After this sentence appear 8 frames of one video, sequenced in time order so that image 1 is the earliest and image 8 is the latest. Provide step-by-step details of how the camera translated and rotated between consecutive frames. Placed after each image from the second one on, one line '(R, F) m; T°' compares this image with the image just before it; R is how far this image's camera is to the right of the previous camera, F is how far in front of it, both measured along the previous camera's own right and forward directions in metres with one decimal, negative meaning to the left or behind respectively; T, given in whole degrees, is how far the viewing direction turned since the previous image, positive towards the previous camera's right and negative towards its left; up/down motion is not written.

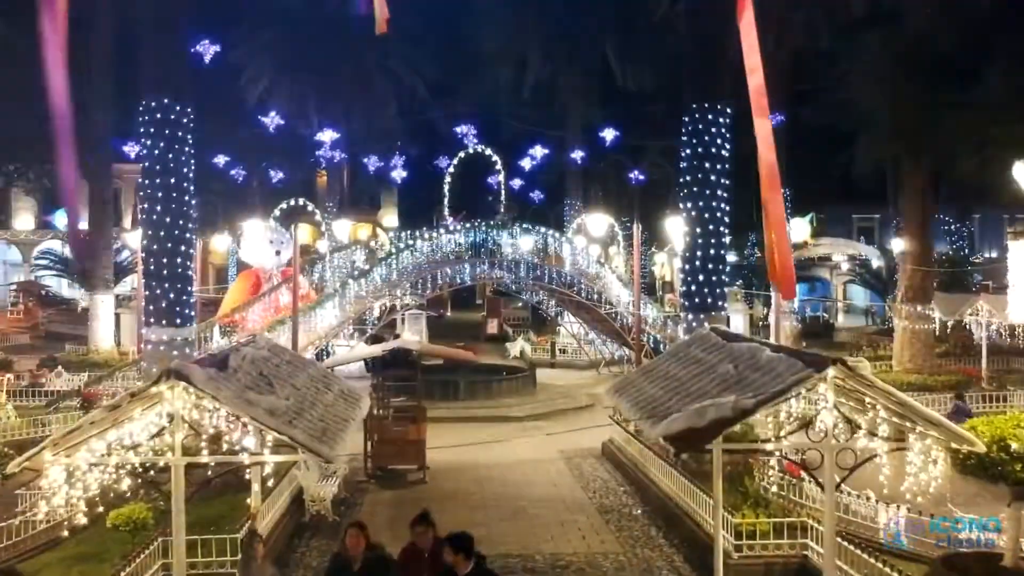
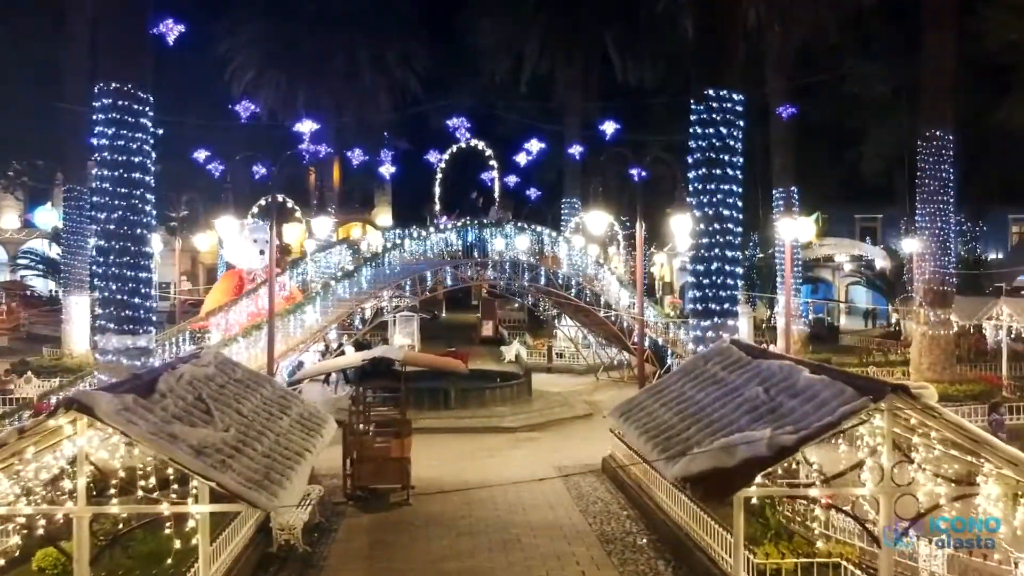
(+0.1, +1.3) m; 0°
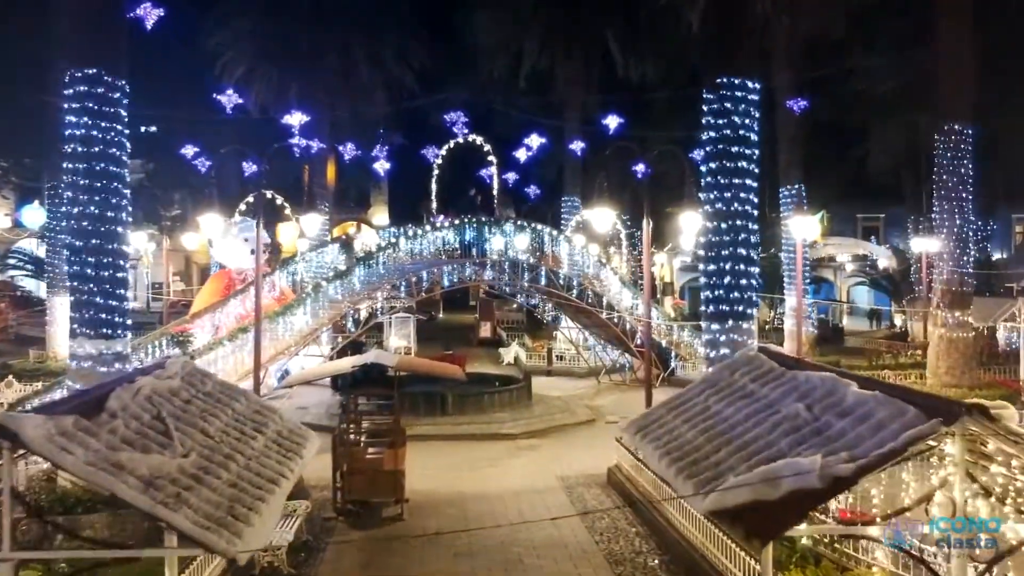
(0.0, +0.9) m; 0°
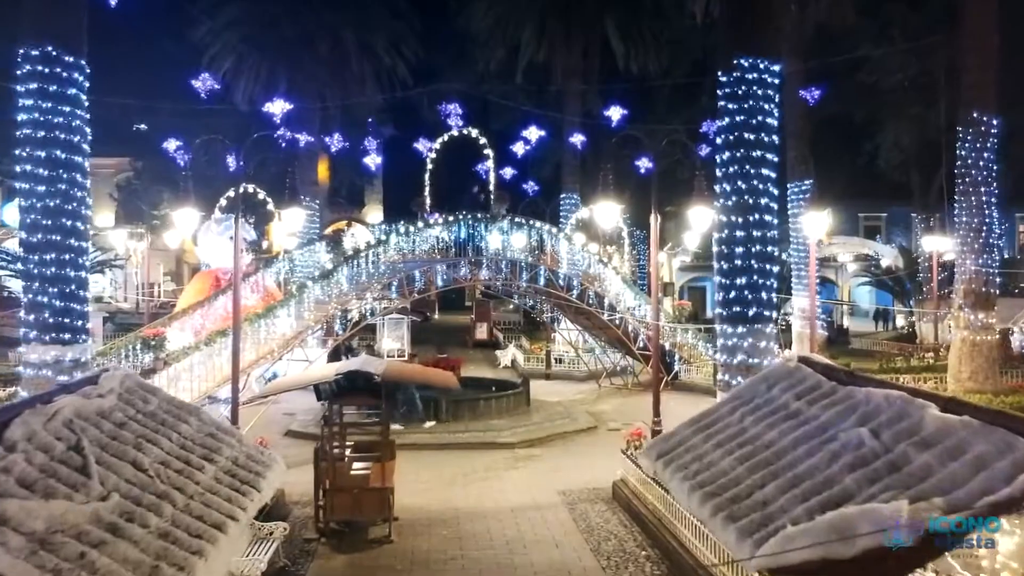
(0.0, +1.1) m; 0°
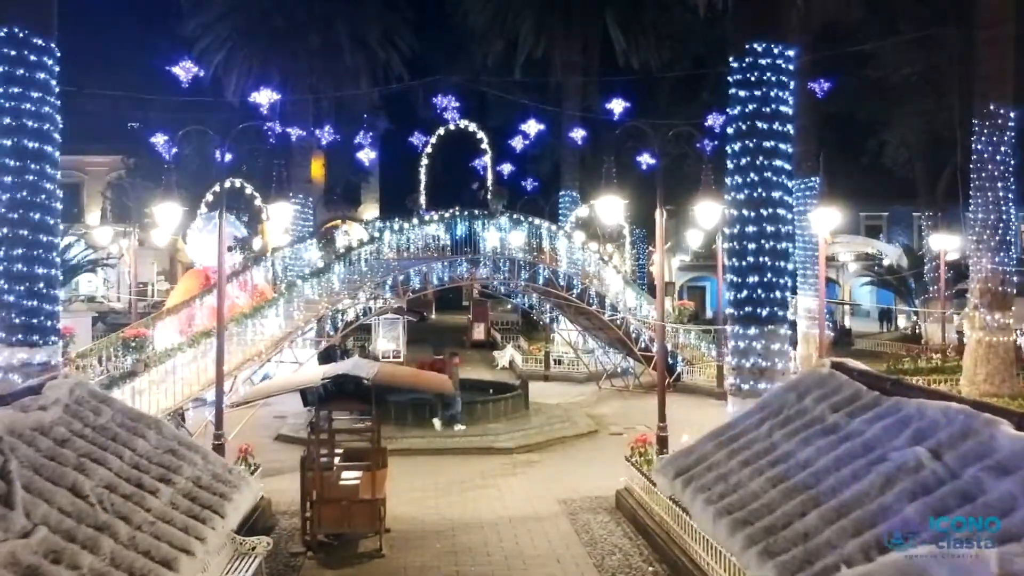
(0.0, +0.7) m; 0°
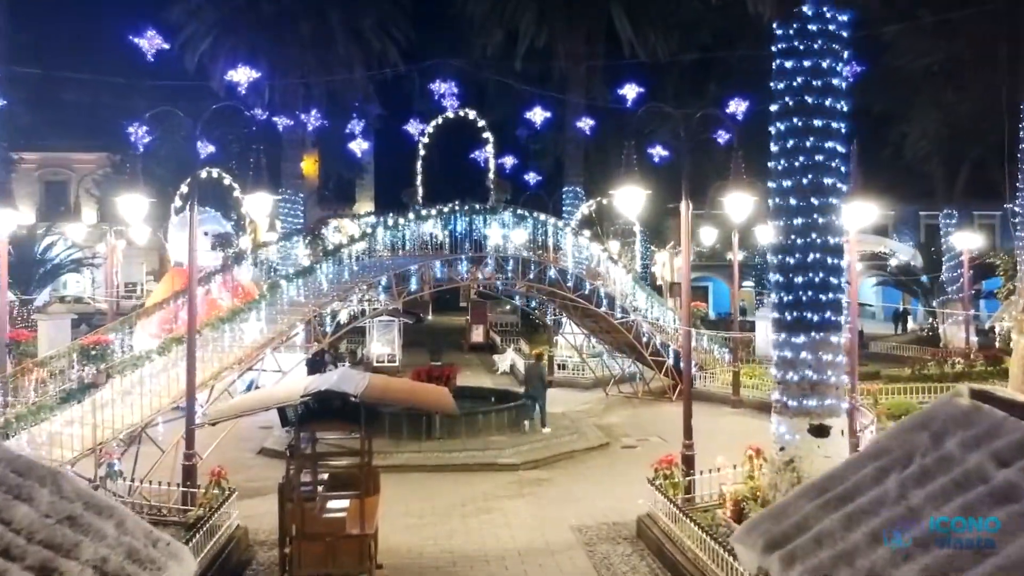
(-0.2, +1.5) m; 0°
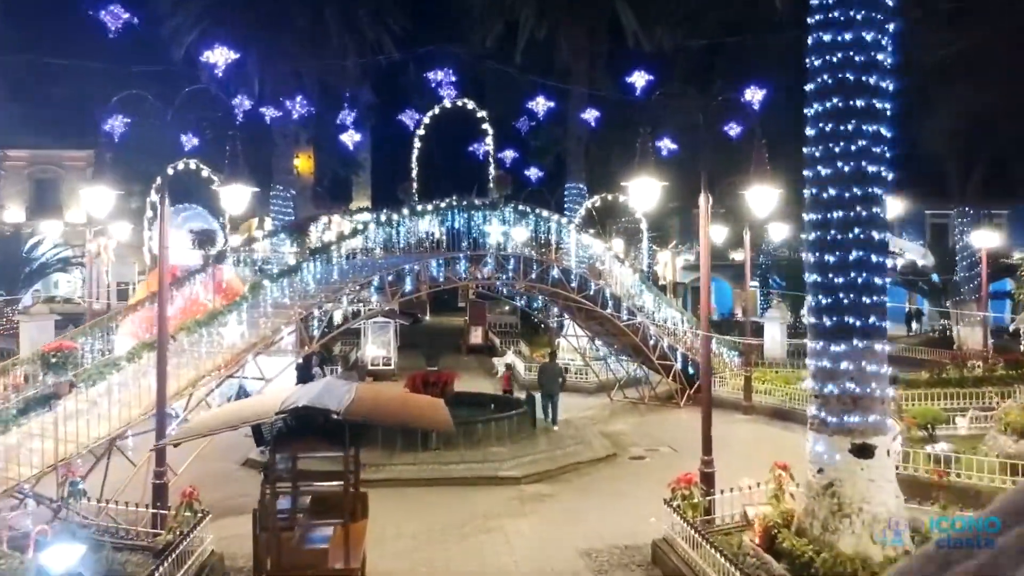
(-0.1, +1.1) m; 0°
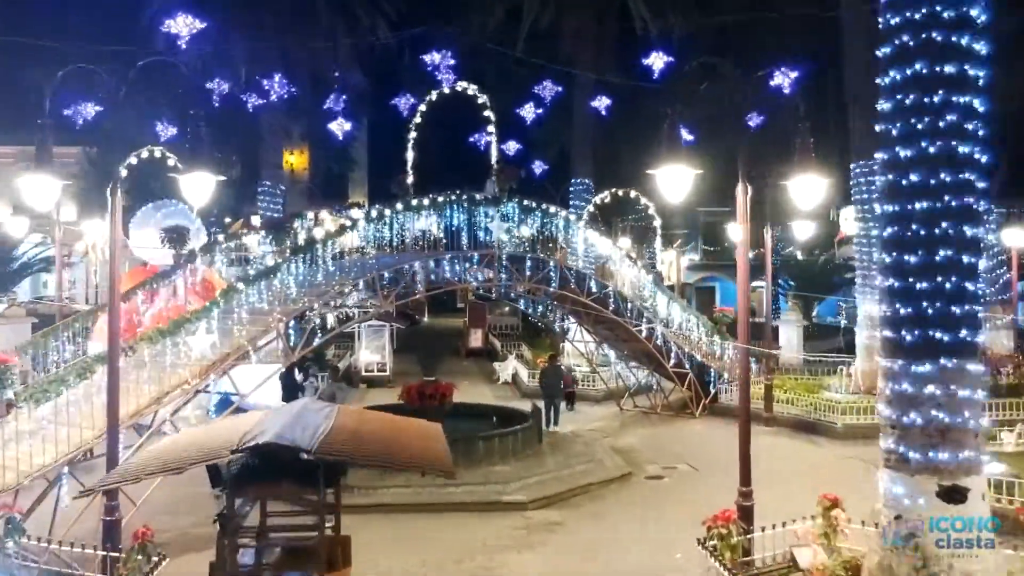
(-0.1, +1.5) m; 0°
